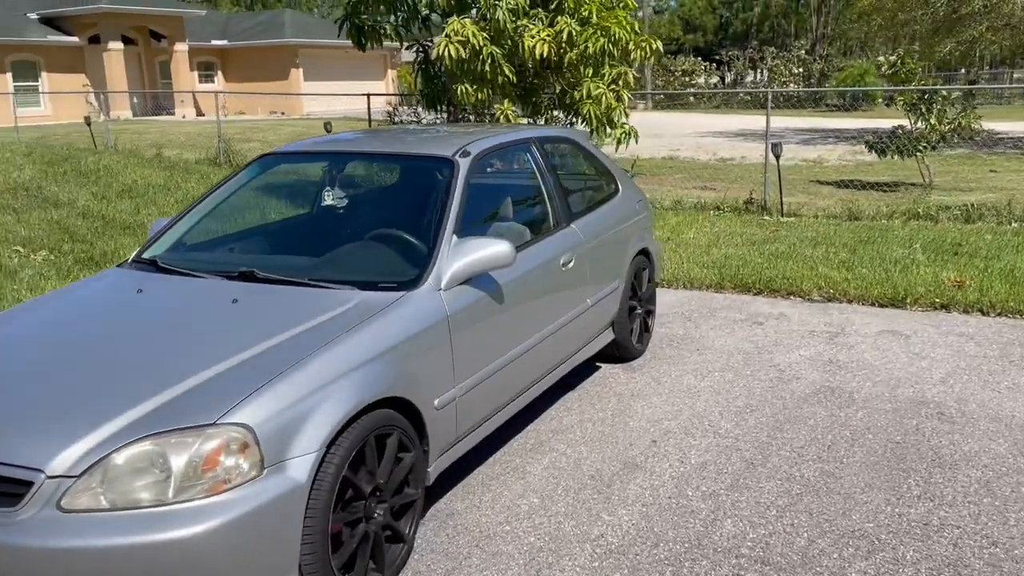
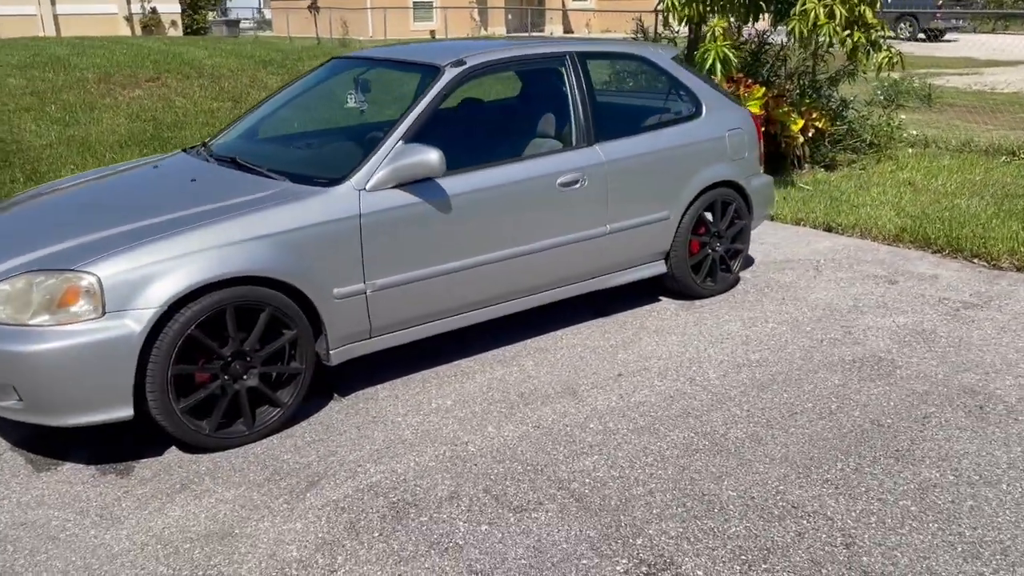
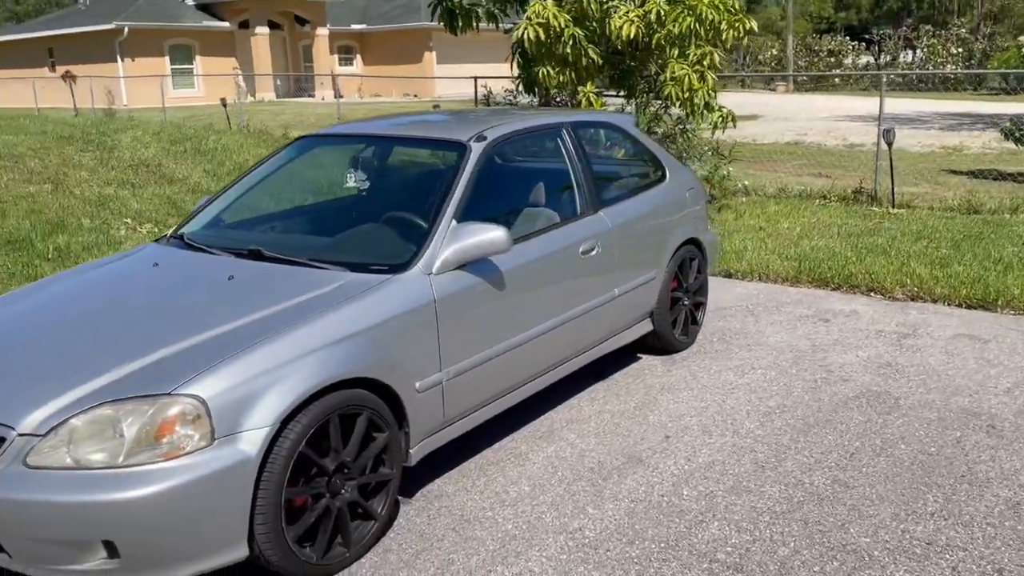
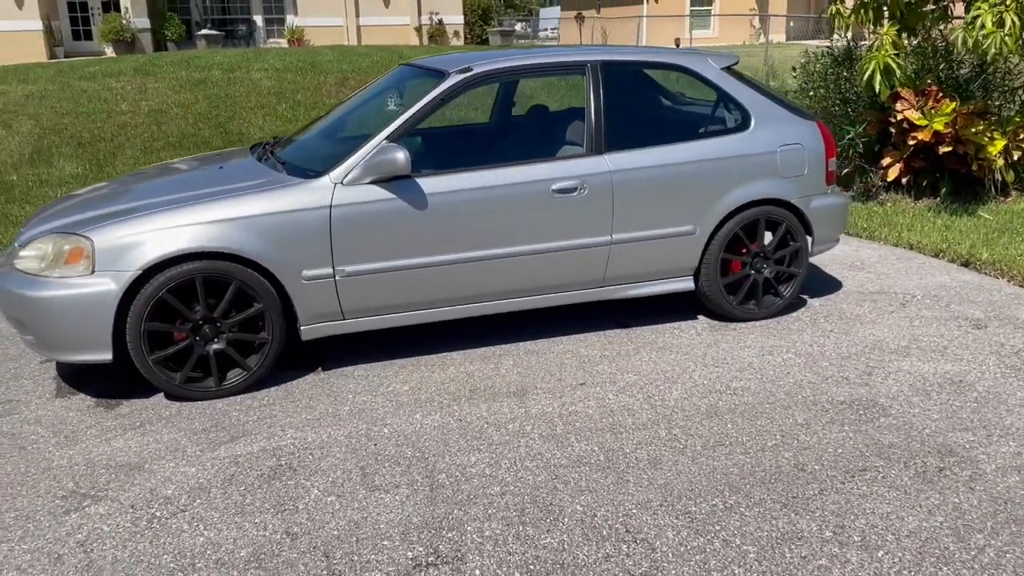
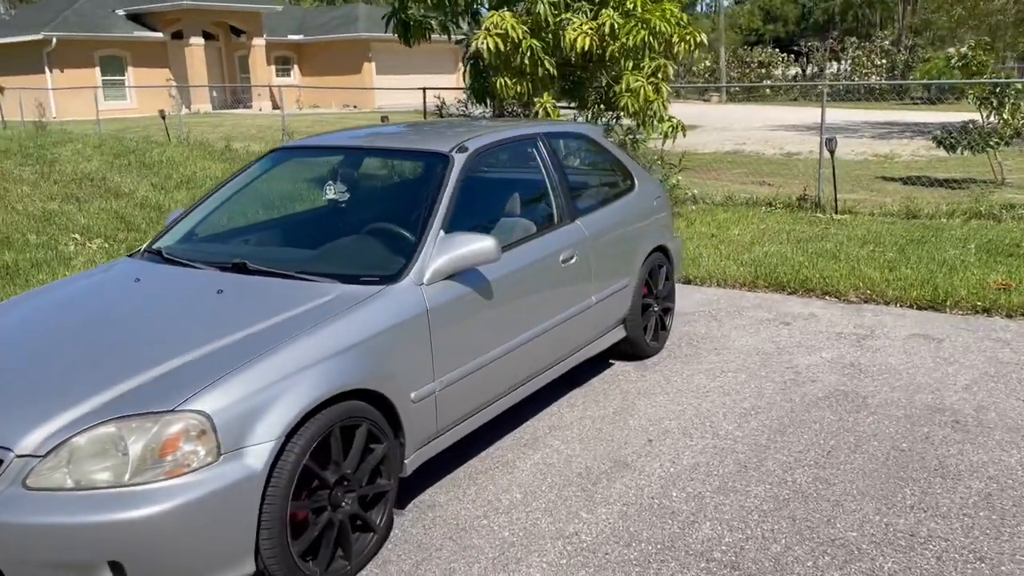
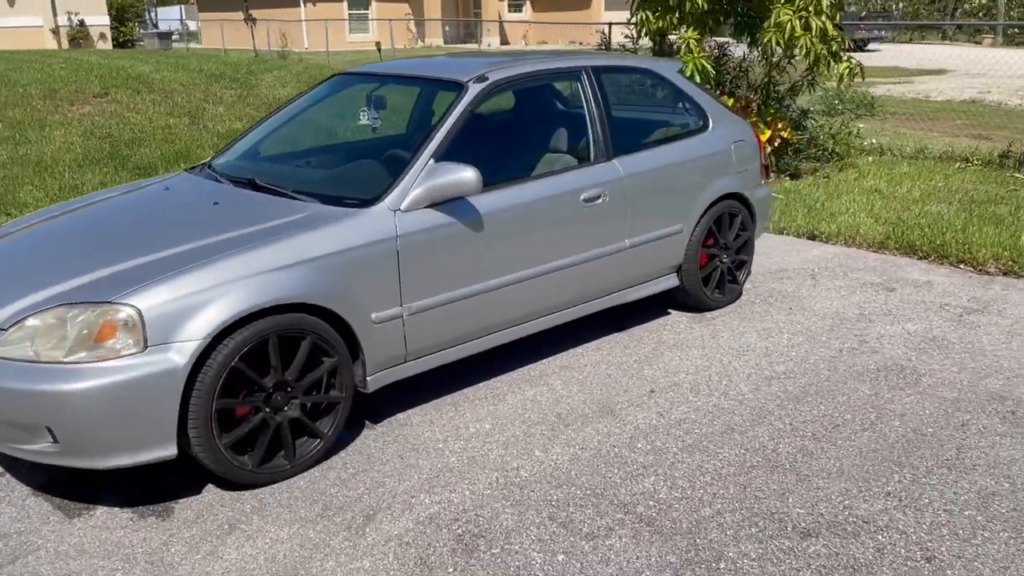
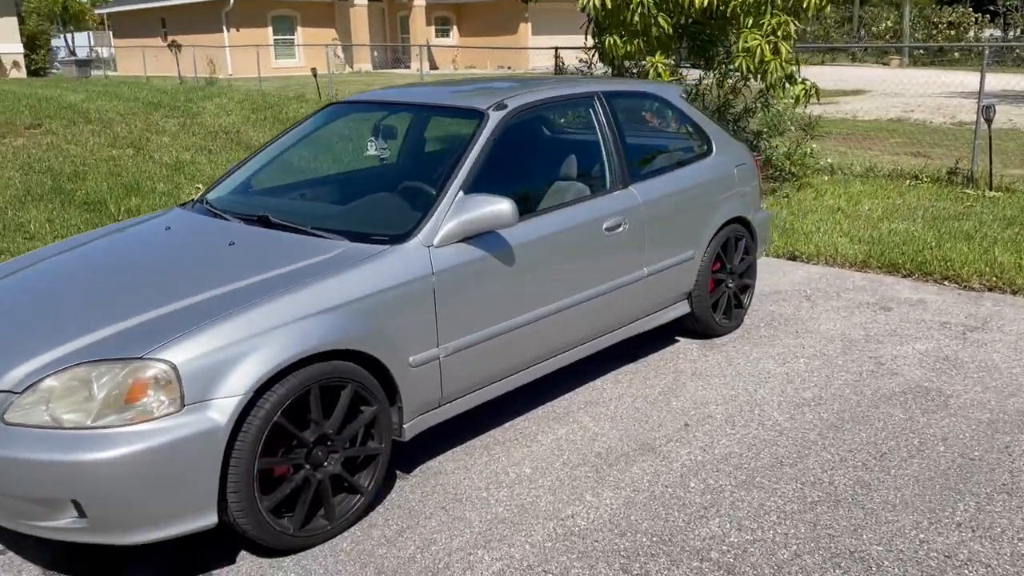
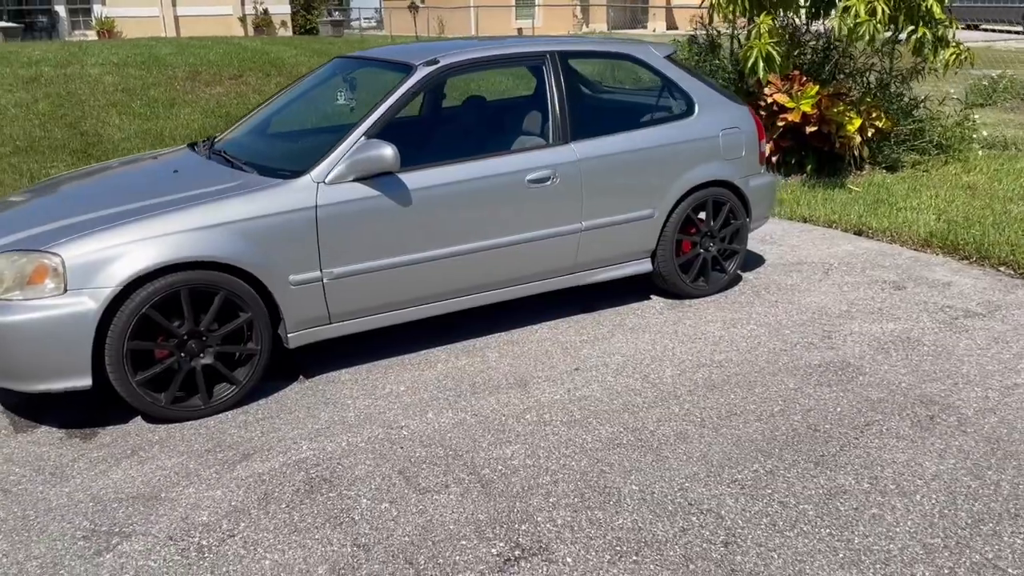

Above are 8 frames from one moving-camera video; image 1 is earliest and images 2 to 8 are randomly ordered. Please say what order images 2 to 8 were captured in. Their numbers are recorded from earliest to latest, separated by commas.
5, 3, 7, 6, 2, 8, 4
